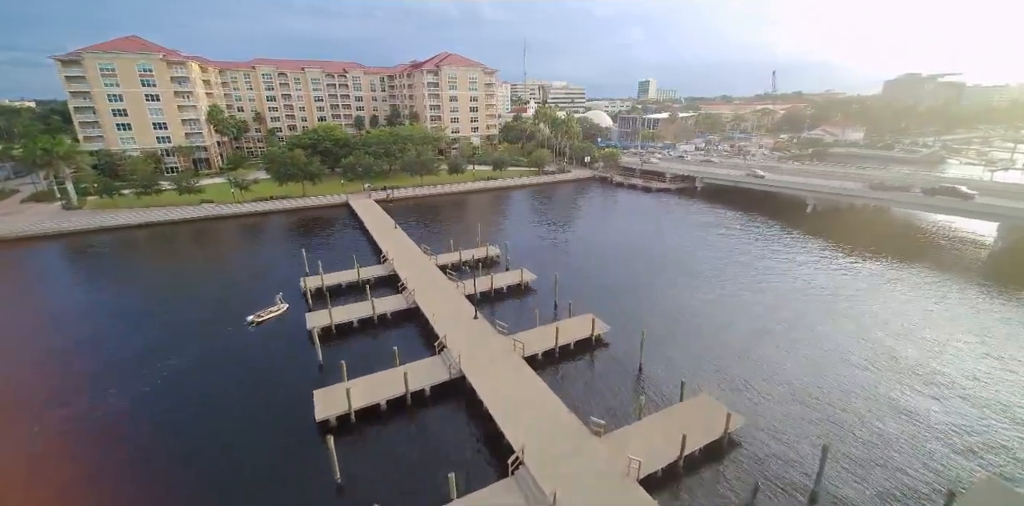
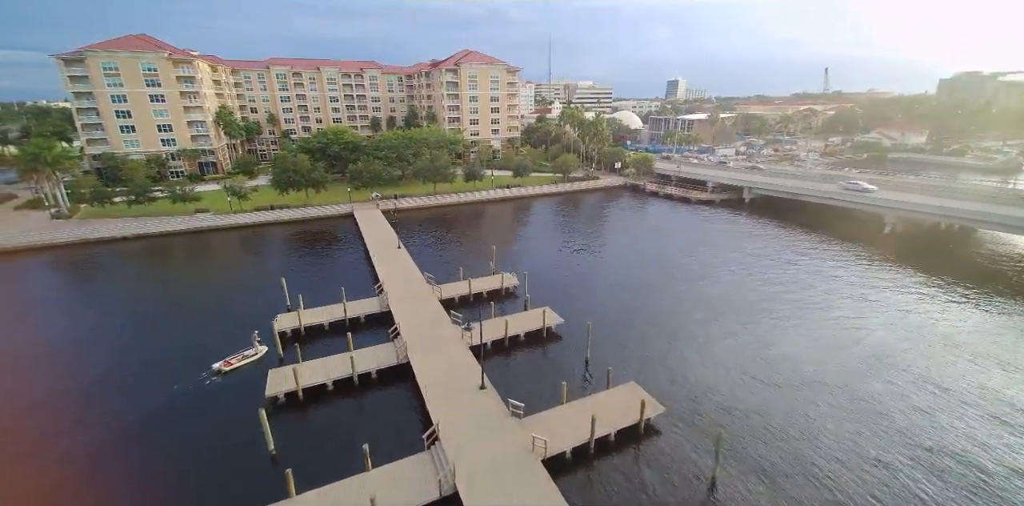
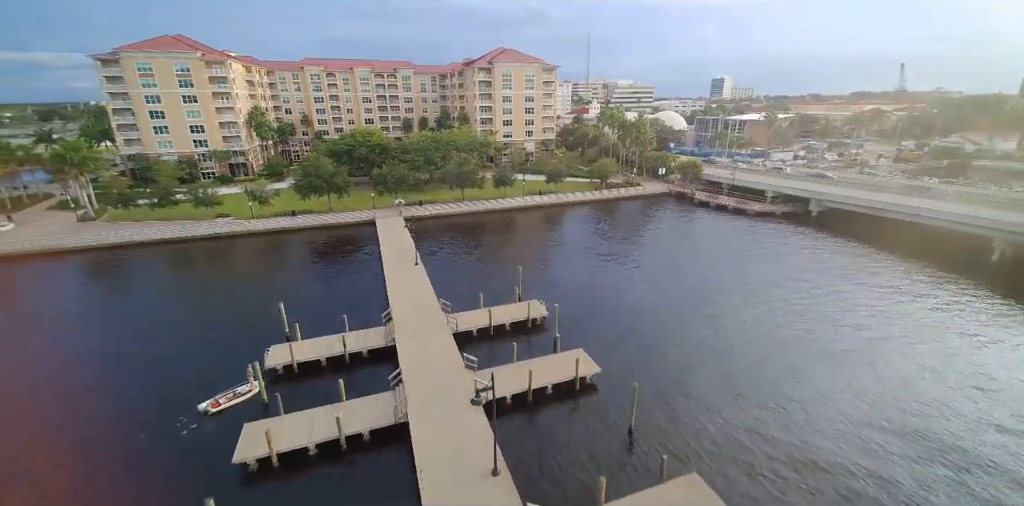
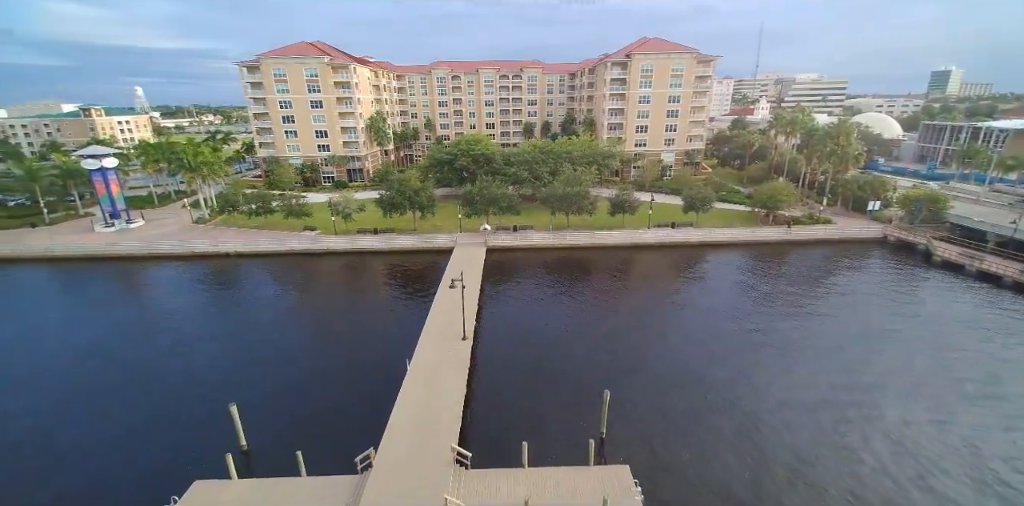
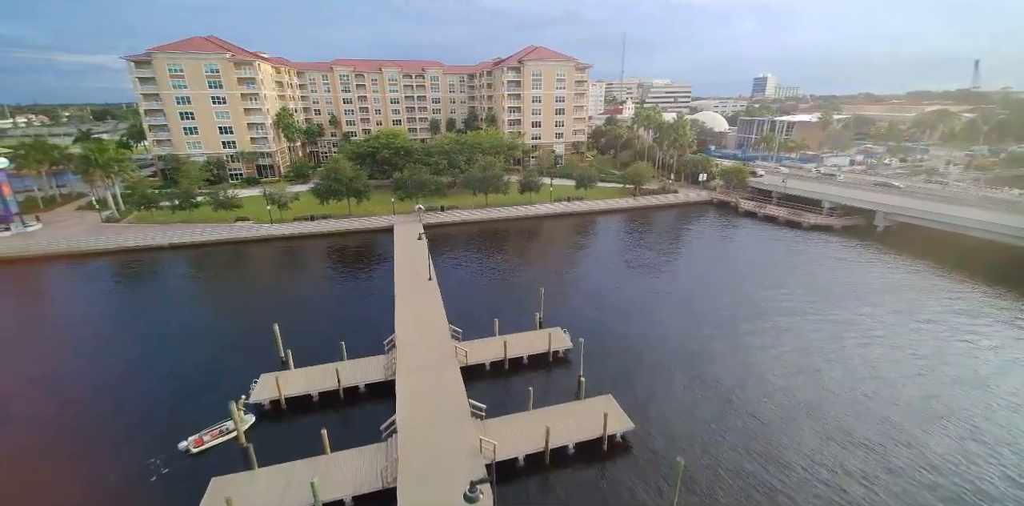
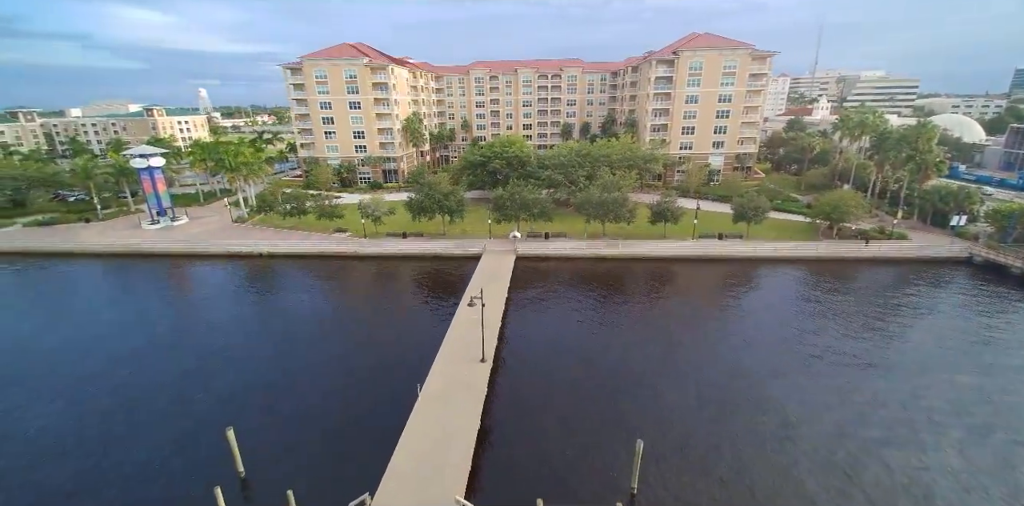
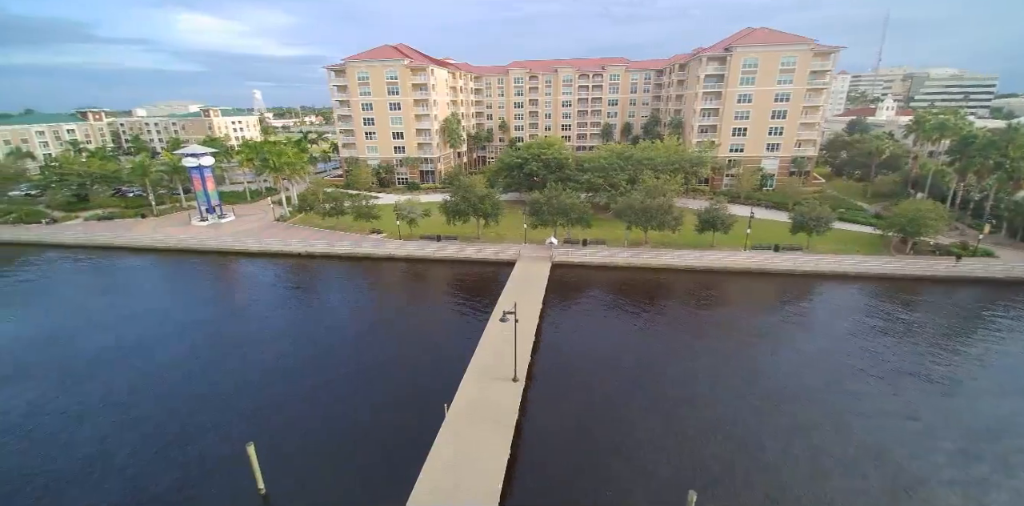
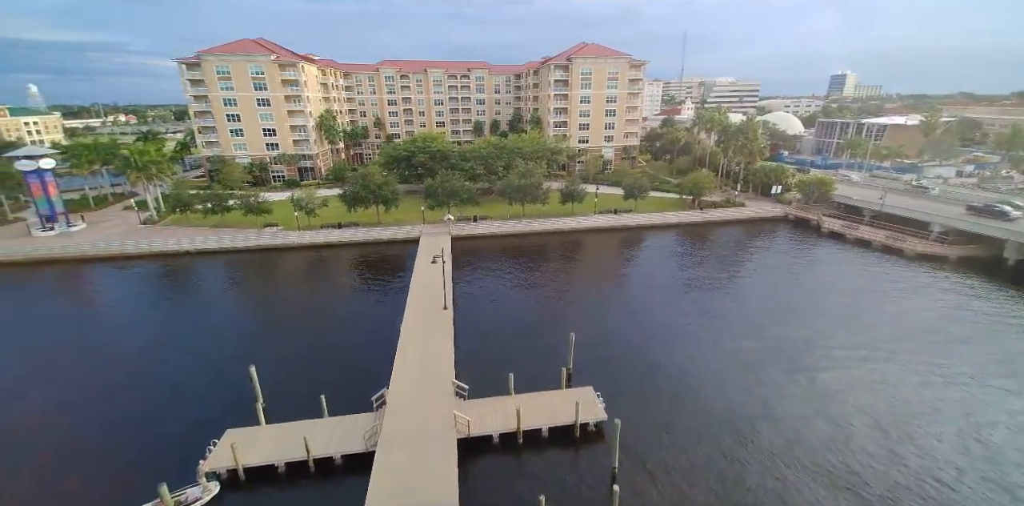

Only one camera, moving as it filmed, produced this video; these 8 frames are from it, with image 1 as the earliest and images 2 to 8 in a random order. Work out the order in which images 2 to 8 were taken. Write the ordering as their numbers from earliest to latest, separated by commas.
2, 3, 5, 8, 4, 6, 7
